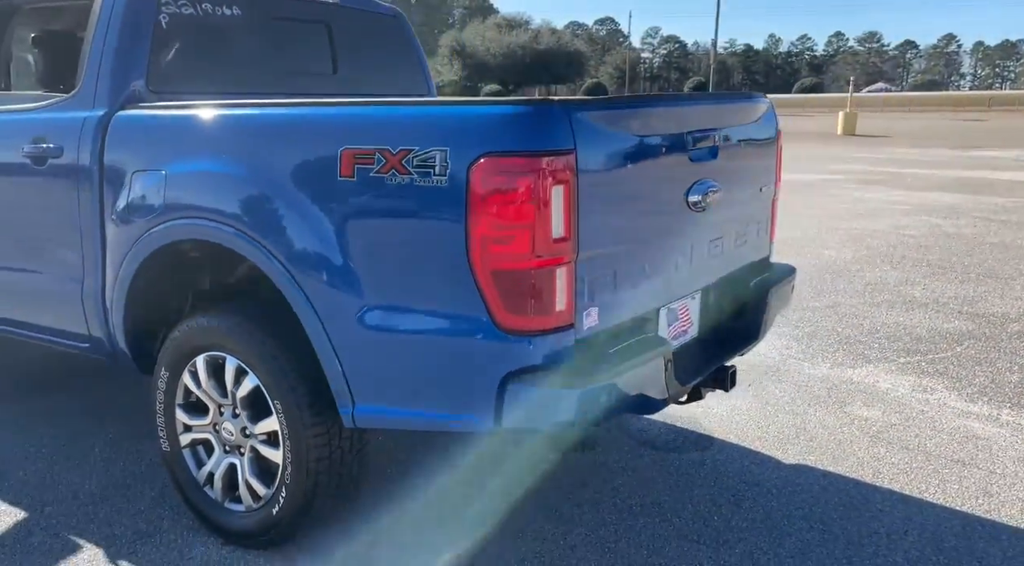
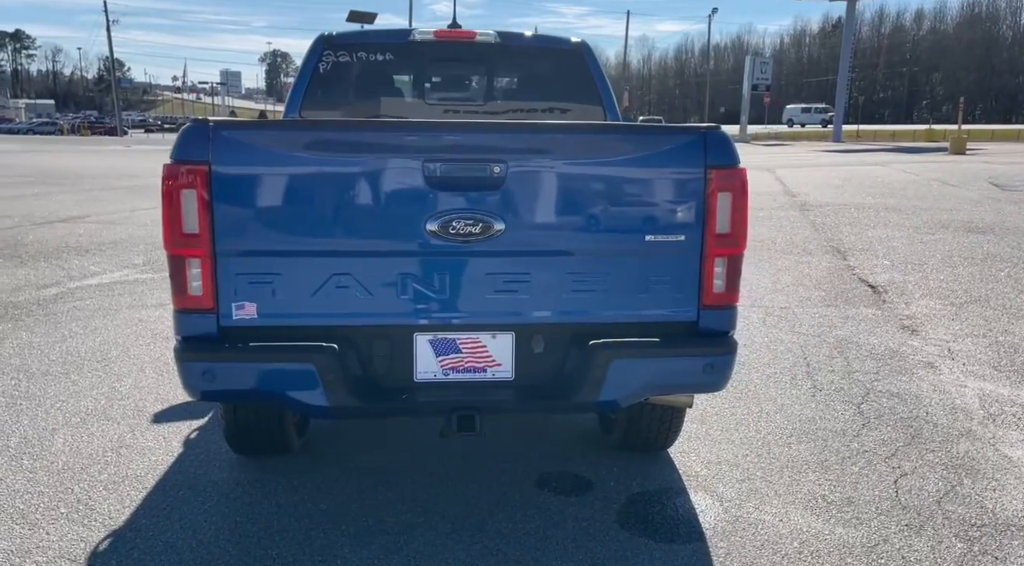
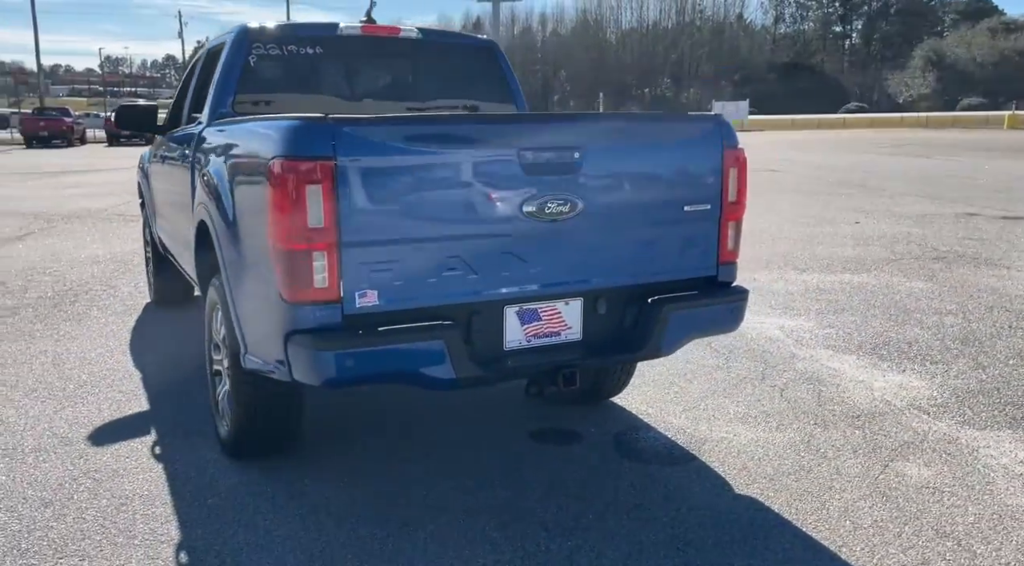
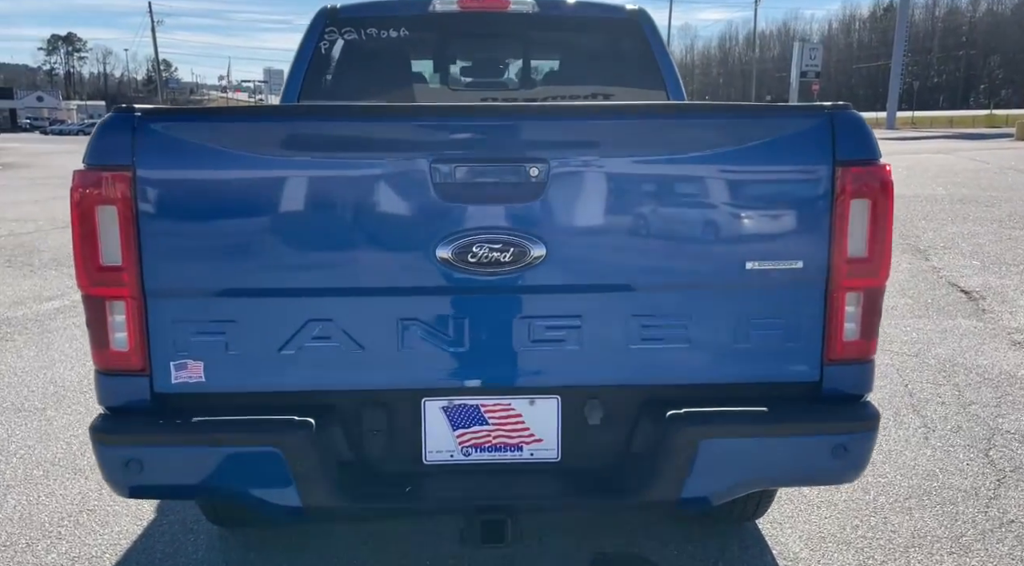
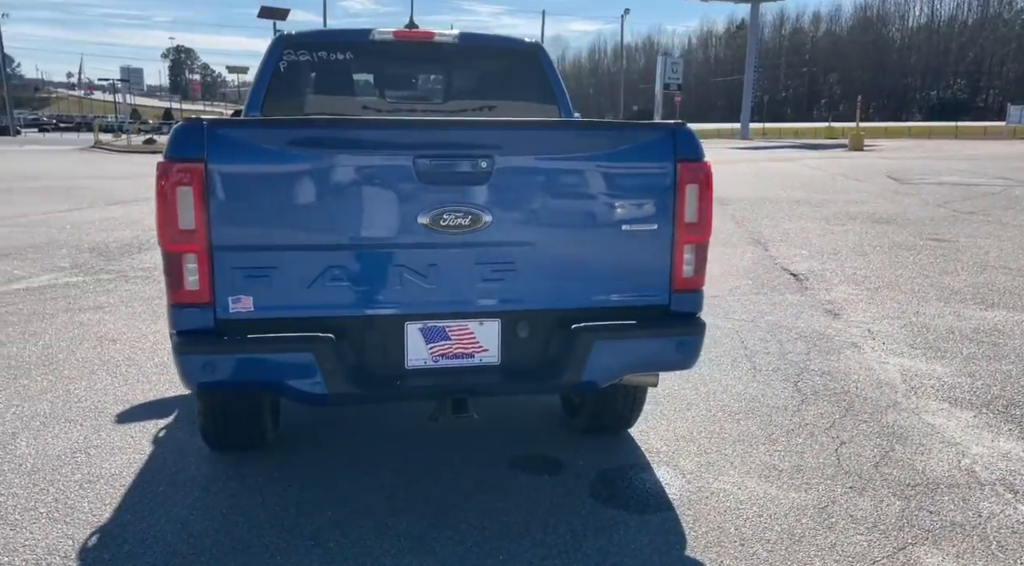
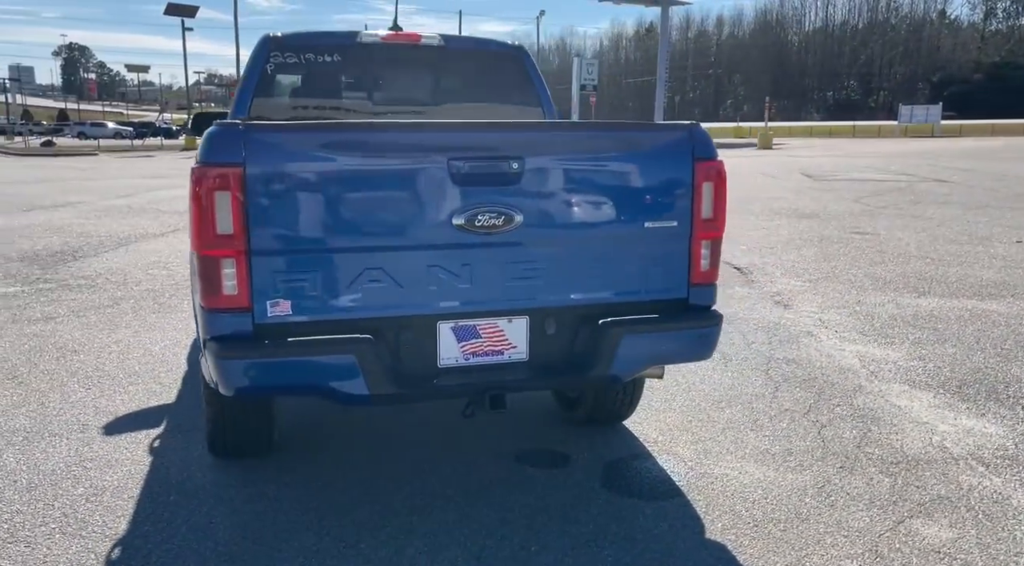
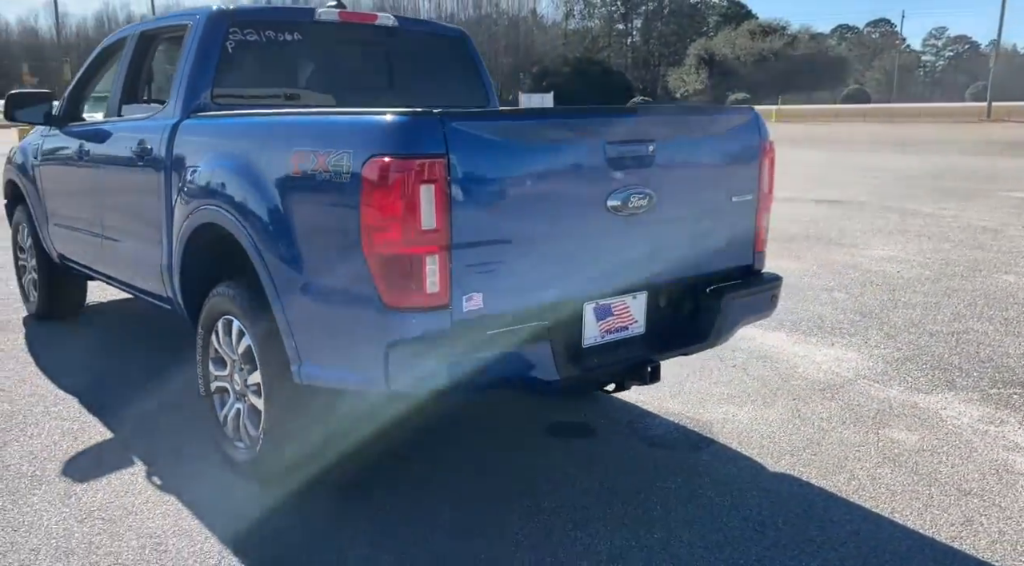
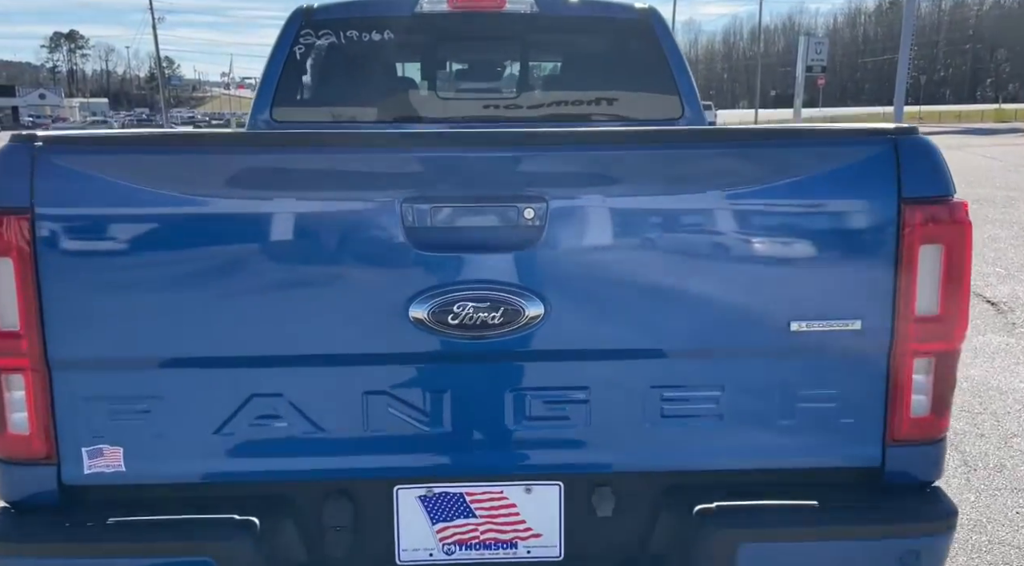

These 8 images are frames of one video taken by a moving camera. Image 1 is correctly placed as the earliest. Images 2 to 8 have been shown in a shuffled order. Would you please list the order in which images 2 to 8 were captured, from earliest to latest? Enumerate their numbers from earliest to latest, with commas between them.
7, 3, 6, 5, 2, 4, 8
